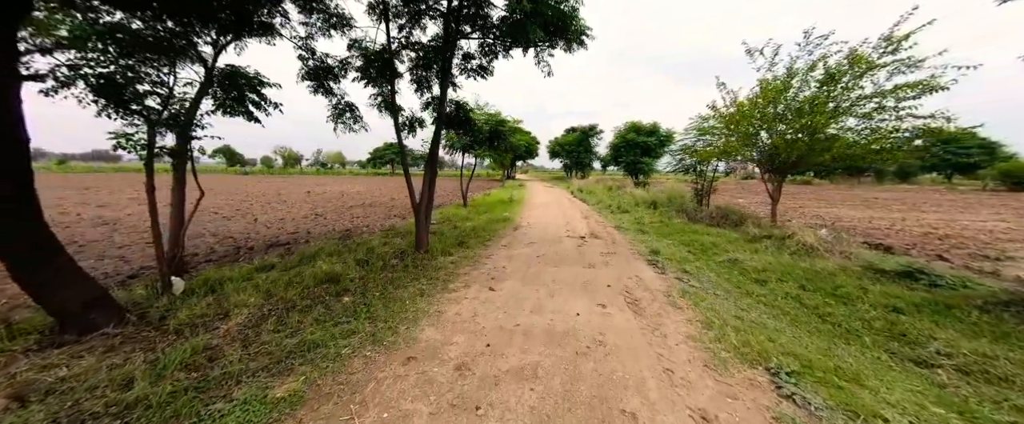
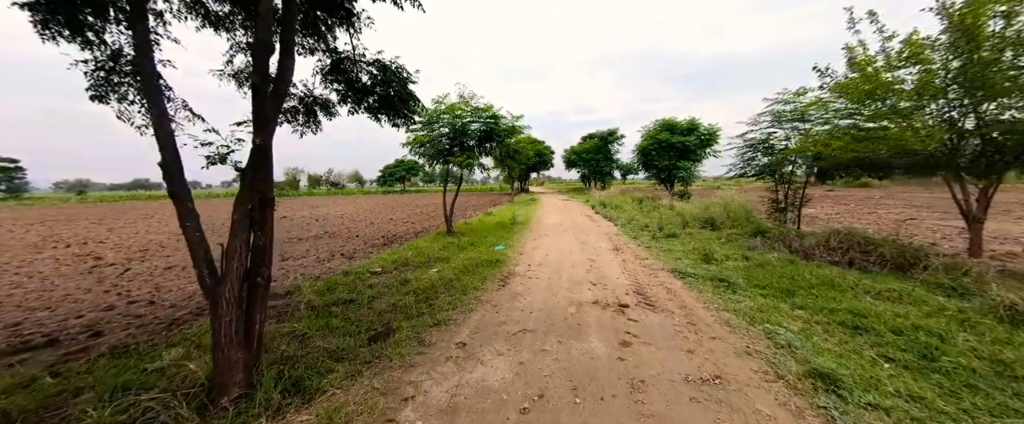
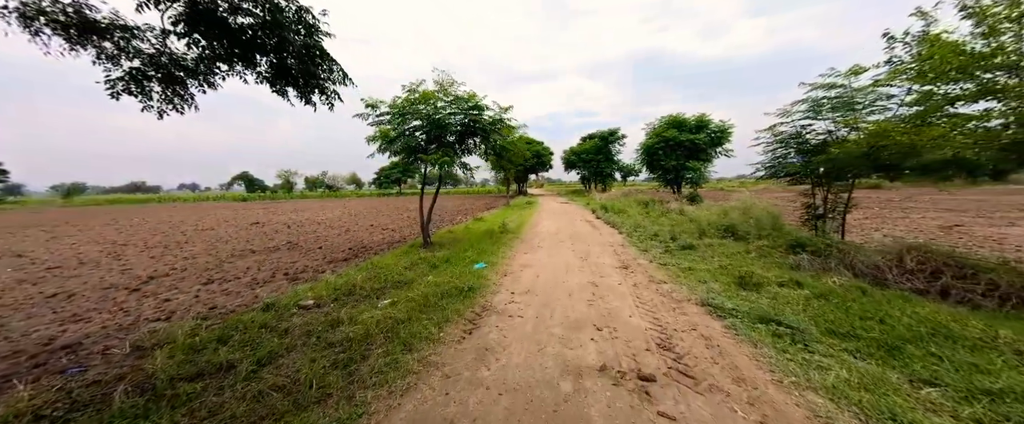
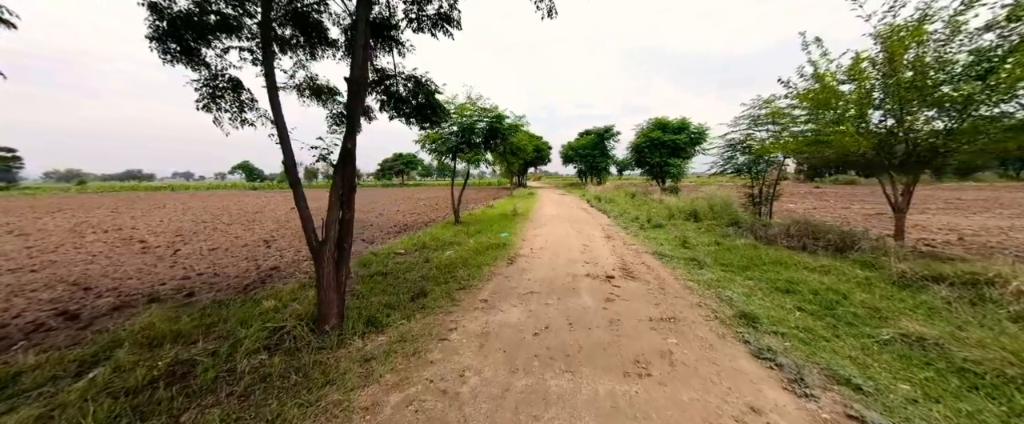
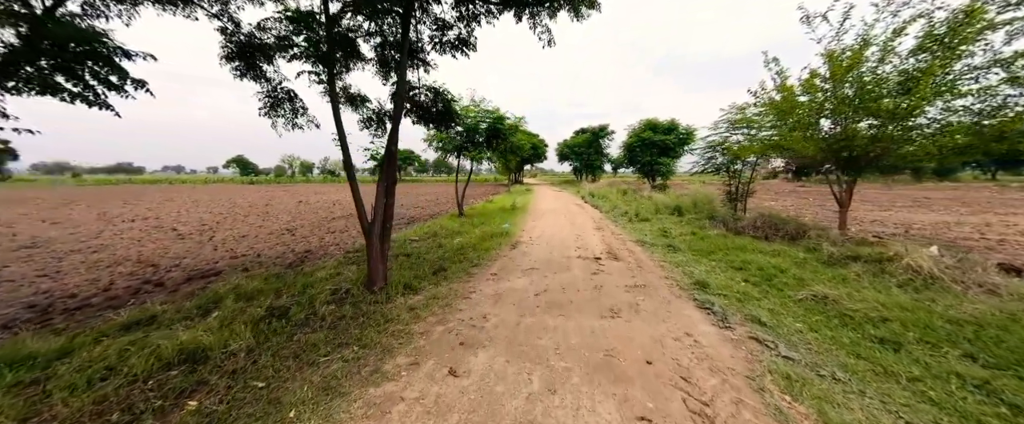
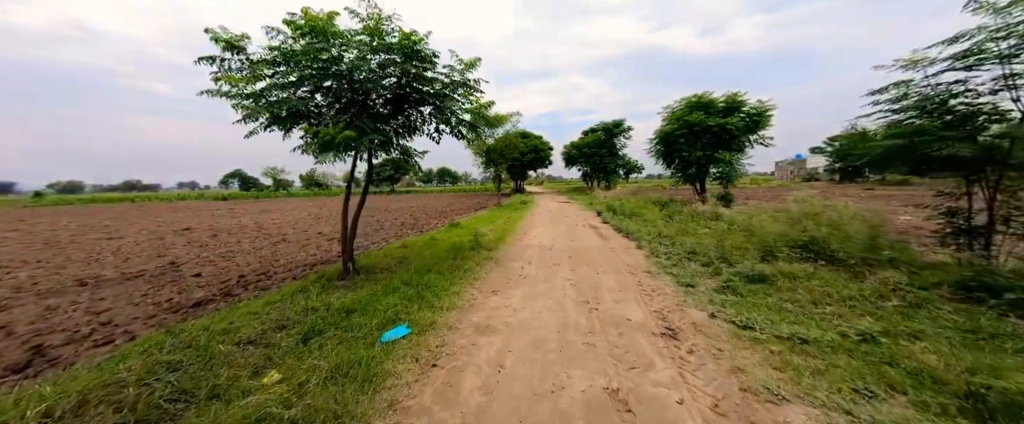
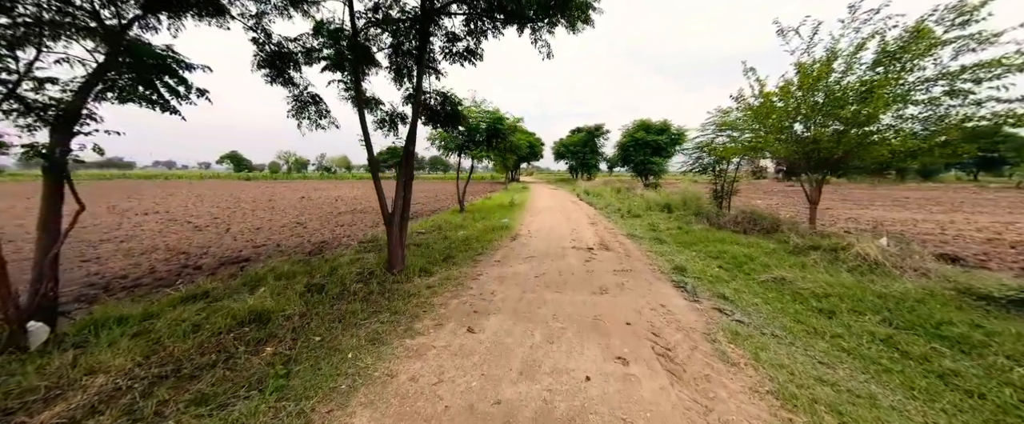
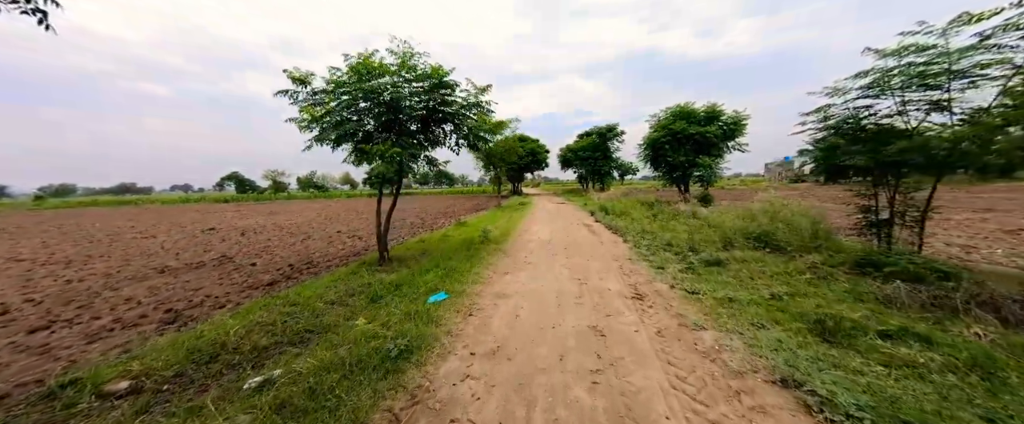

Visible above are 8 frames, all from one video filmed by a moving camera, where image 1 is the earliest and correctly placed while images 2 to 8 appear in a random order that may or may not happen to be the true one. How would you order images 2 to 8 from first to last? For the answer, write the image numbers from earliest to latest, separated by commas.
7, 5, 4, 2, 3, 8, 6
